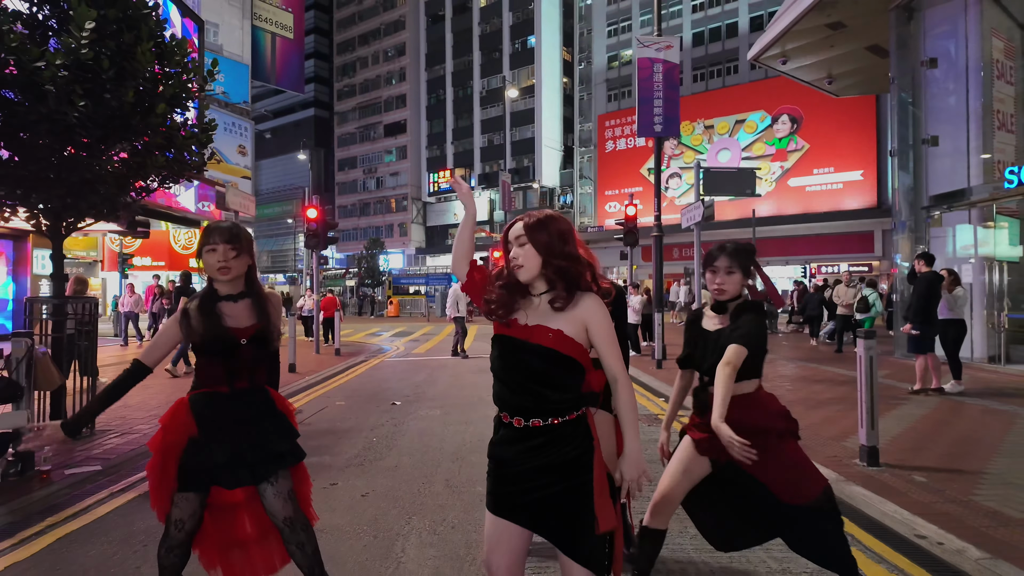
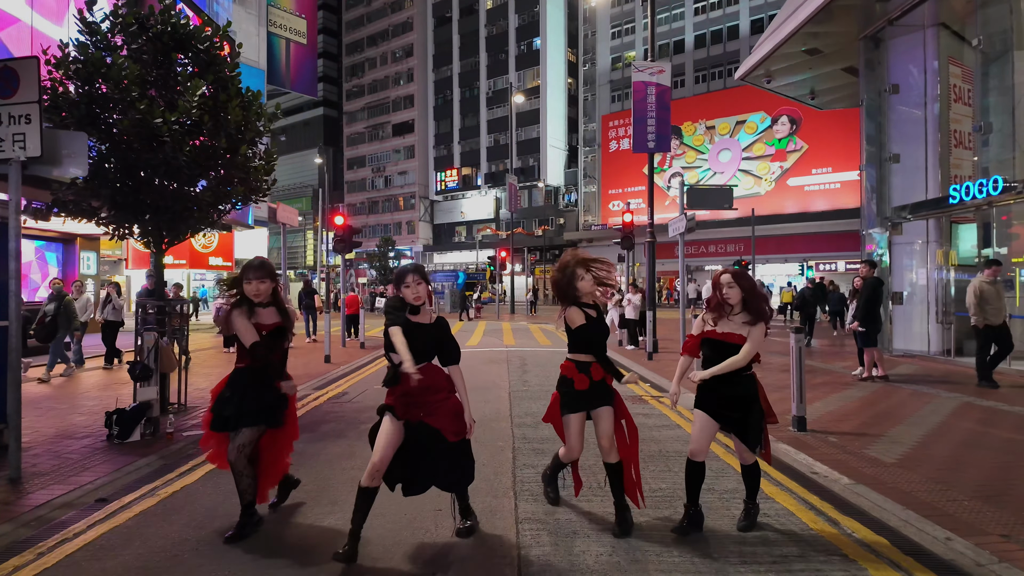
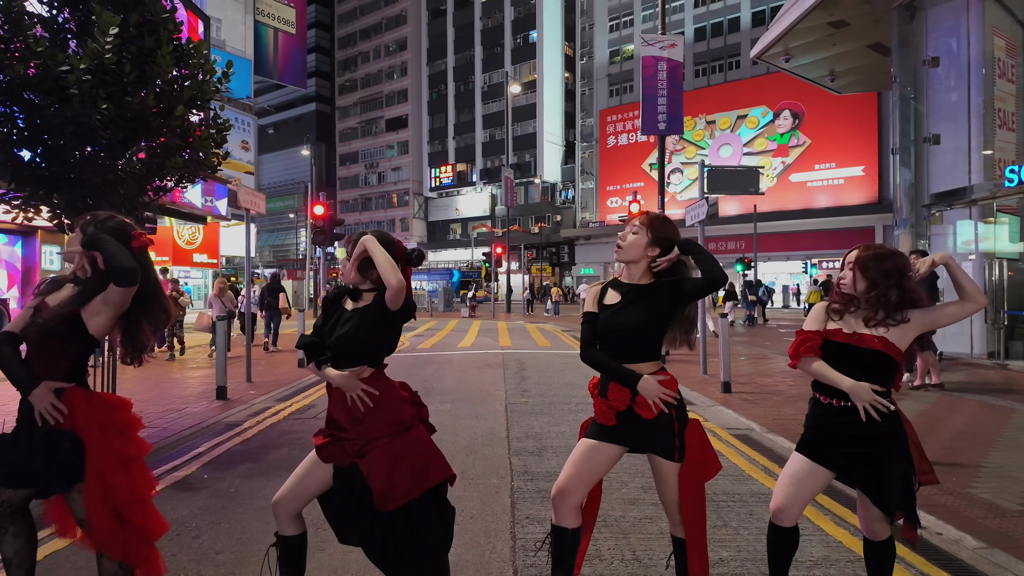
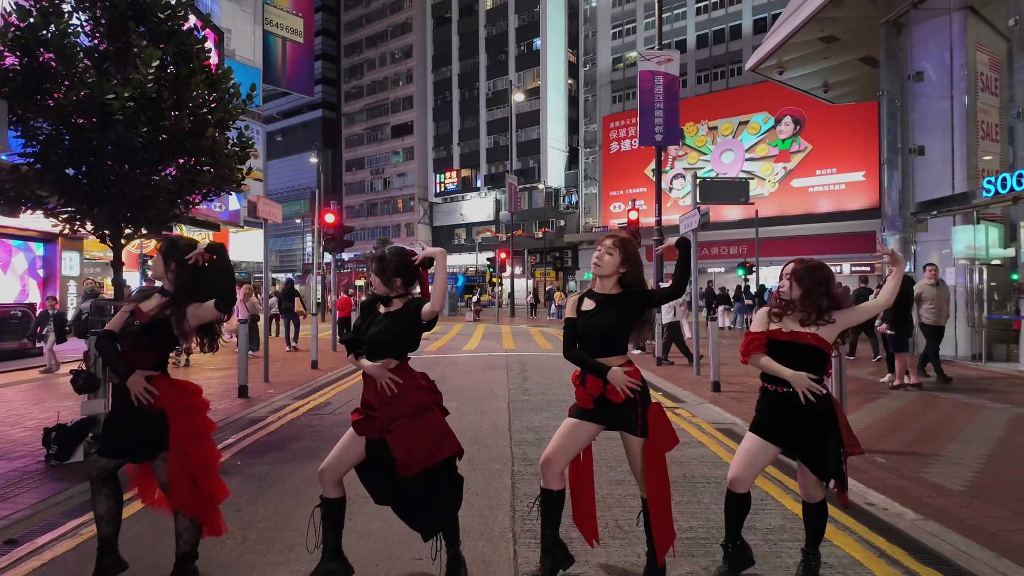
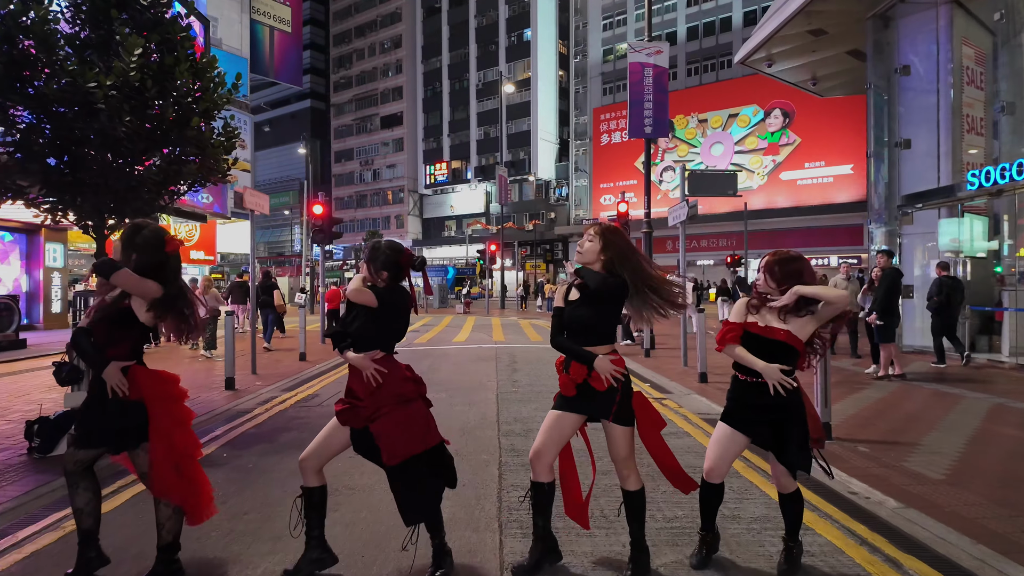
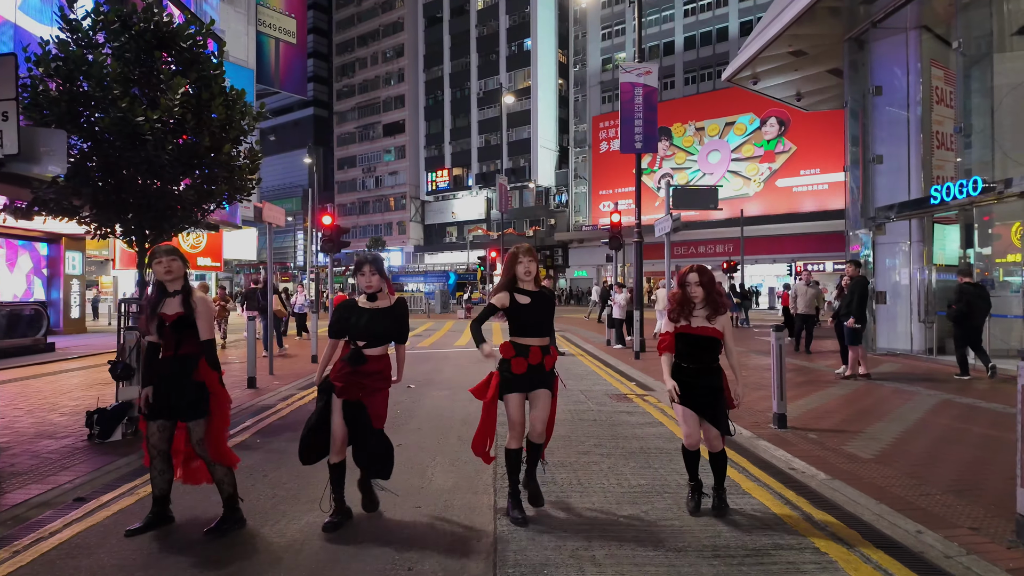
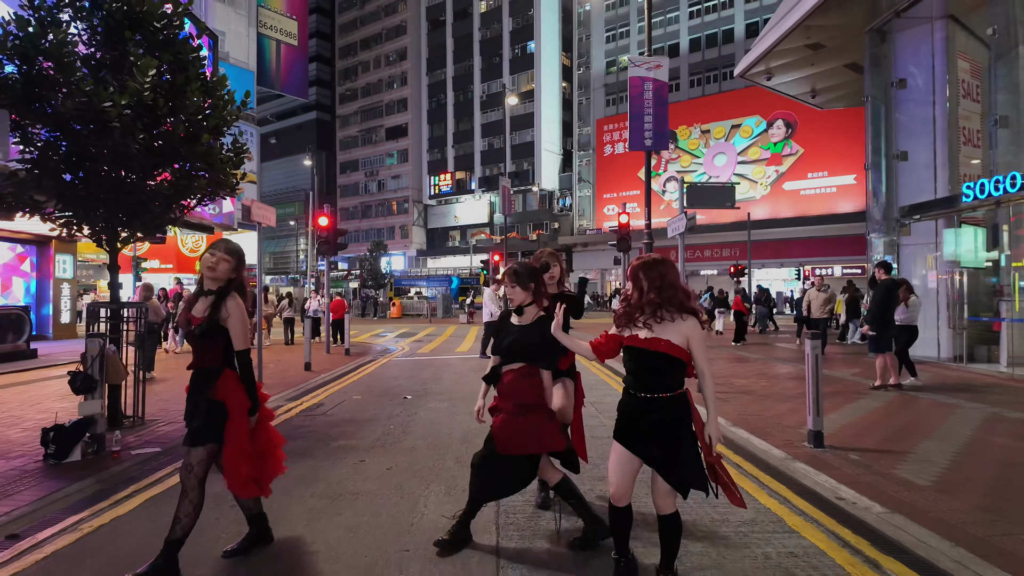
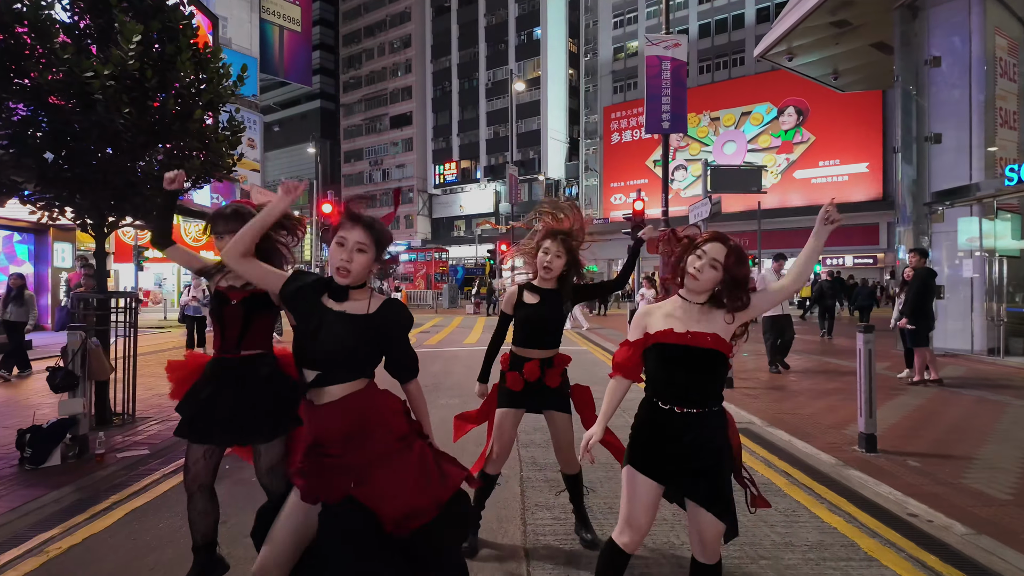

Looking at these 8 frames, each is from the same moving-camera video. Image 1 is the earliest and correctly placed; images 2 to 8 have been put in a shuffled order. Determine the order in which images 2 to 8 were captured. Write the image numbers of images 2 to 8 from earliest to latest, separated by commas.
7, 6, 5, 3, 4, 2, 8
